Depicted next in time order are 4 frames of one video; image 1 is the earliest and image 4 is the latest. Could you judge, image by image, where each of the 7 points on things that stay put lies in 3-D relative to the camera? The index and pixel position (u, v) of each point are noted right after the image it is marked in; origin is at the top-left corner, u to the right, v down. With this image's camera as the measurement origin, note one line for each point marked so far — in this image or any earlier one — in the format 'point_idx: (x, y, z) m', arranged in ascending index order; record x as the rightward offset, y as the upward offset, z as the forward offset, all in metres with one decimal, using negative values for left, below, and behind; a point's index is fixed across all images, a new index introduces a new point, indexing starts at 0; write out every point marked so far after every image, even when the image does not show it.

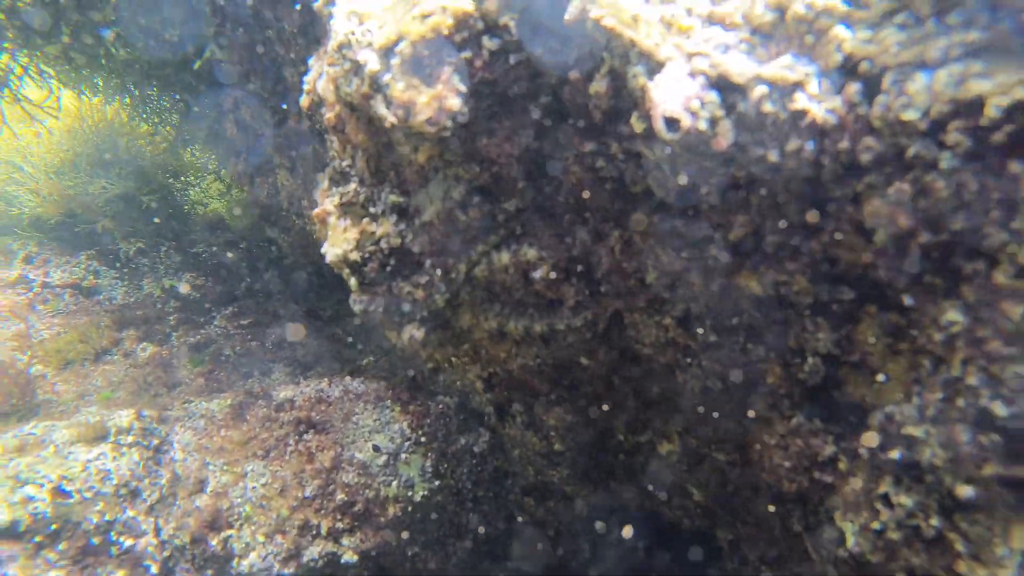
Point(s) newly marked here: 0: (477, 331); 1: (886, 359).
0: (-0.1, -0.1, +2.2) m
1: (+1.0, -0.2, +1.7) m
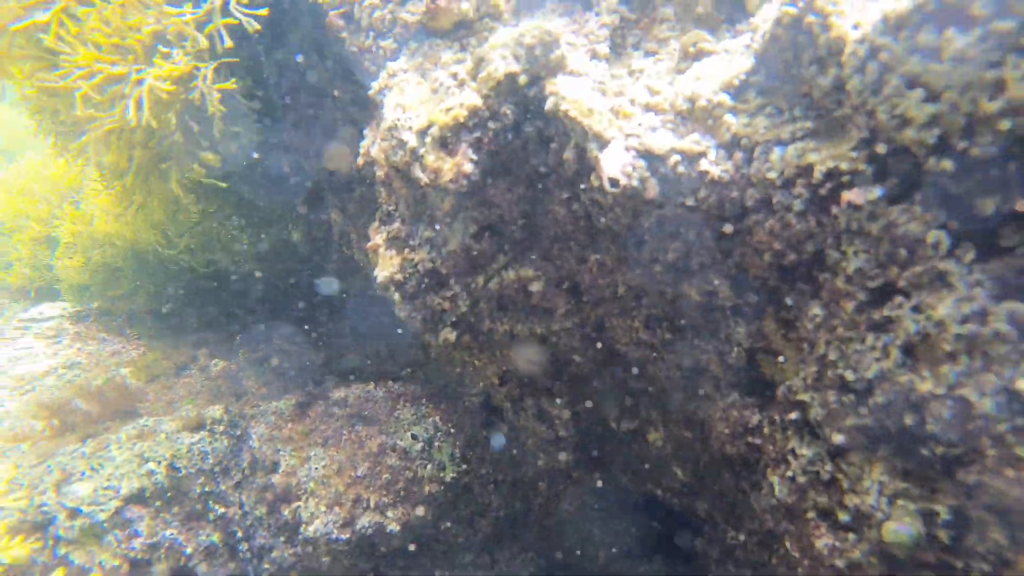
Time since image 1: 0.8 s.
0: (-0.1, -0.2, +2.8) m
1: (+1.0, -0.2, +2.3) m
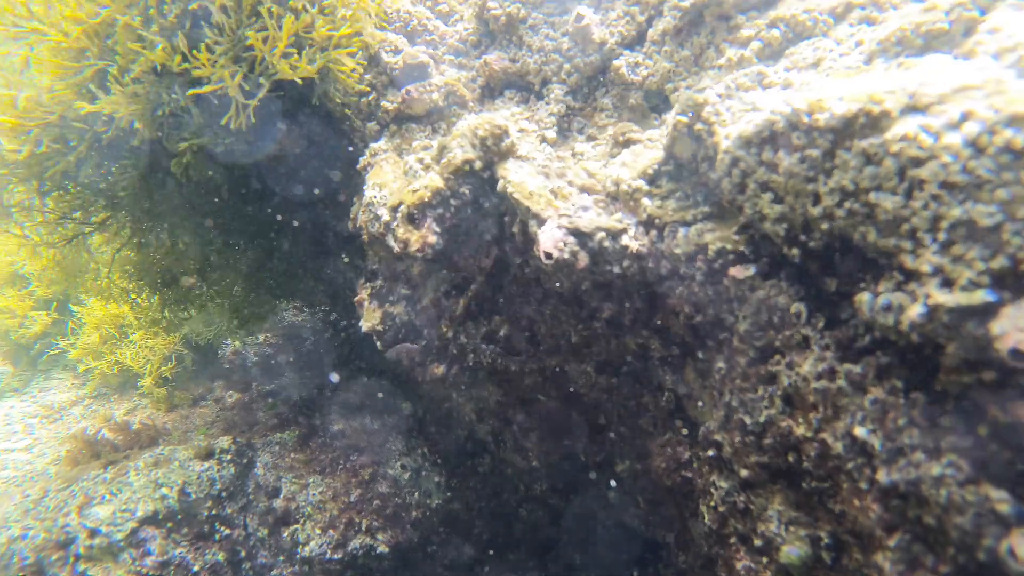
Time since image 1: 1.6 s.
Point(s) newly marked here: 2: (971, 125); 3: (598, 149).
0: (-0.2, -0.4, +3.3) m
1: (+0.8, -0.4, +2.7) m
2: (+1.1, +0.4, +1.6) m
3: (+0.4, +0.6, +2.9) m
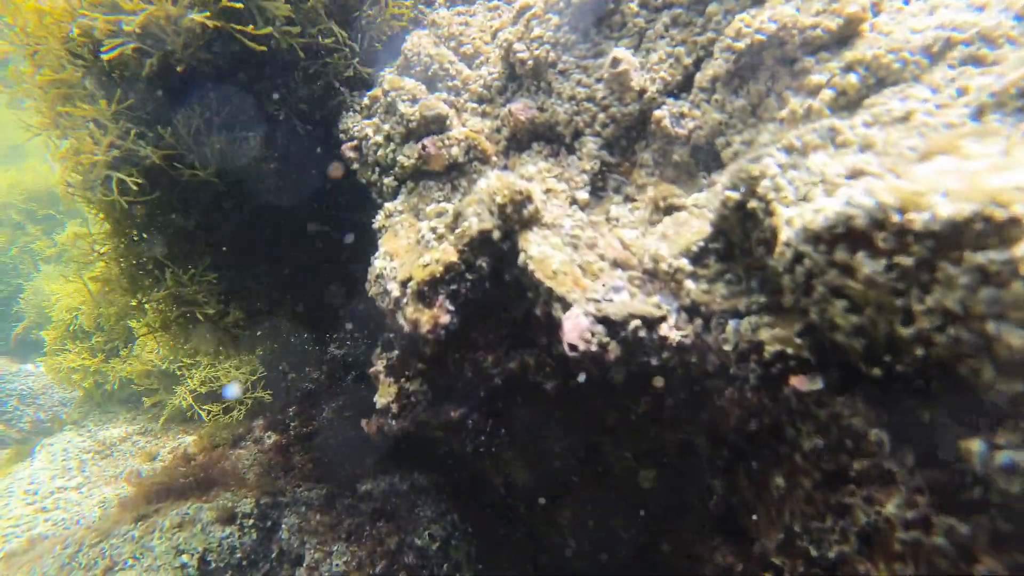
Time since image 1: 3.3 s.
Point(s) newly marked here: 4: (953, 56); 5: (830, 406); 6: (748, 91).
0: (-0.1, -0.8, +2.9) m
1: (+0.9, -0.7, +2.2) m
2: (+1.1, +0.1, +1.1) m
3: (+0.5, +0.3, +2.5) m
4: (+1.4, +0.7, +2.0) m
5: (+0.9, -0.3, +1.8) m
6: (+0.9, +0.7, +2.4) m
